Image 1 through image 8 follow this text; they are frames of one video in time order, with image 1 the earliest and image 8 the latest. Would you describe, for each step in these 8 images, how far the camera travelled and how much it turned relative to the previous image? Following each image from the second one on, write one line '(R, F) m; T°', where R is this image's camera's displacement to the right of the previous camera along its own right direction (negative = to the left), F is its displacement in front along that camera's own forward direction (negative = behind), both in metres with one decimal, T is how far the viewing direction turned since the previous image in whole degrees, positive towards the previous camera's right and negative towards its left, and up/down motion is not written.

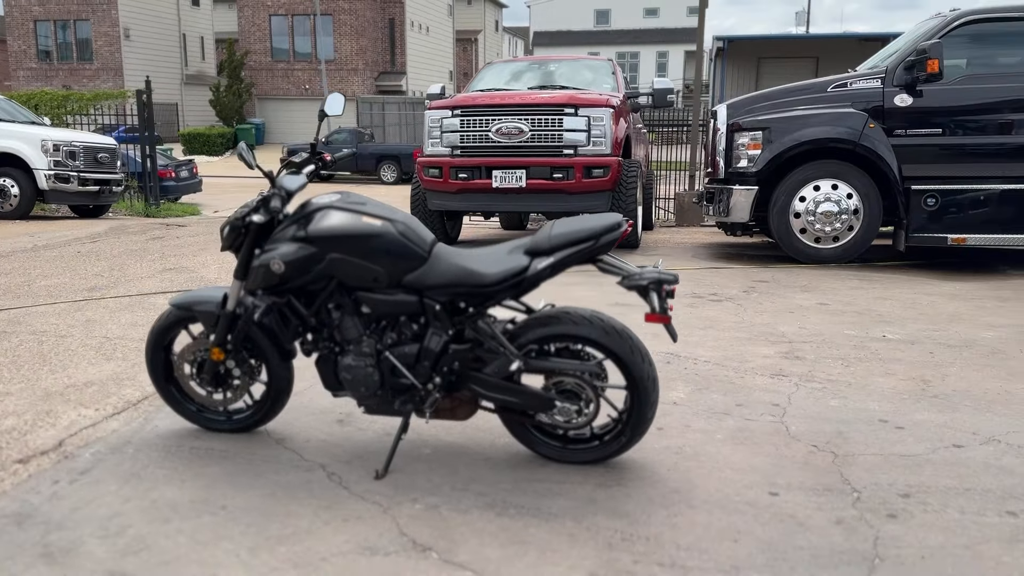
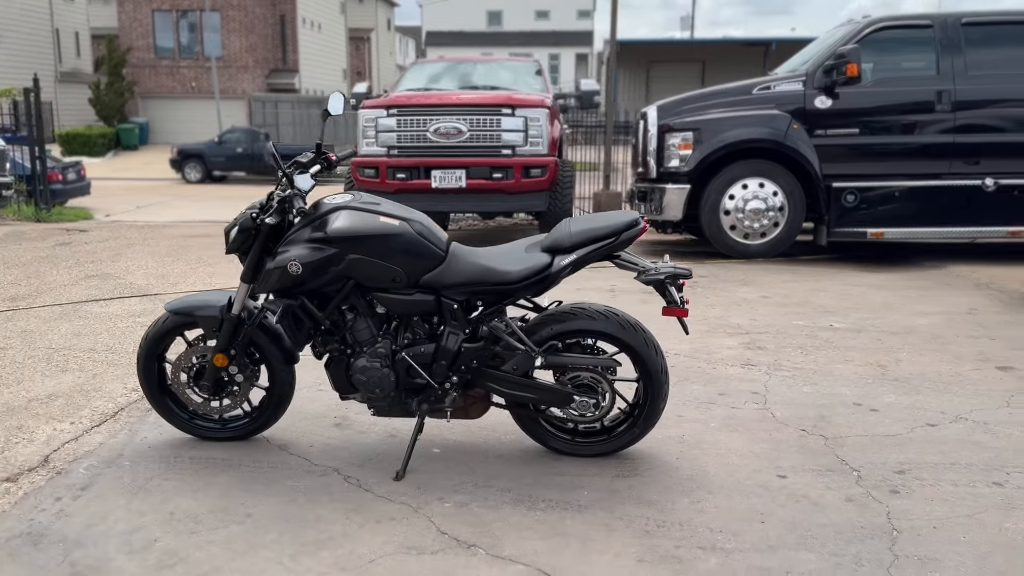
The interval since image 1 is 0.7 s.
(-0.5, 0.0) m; +7°
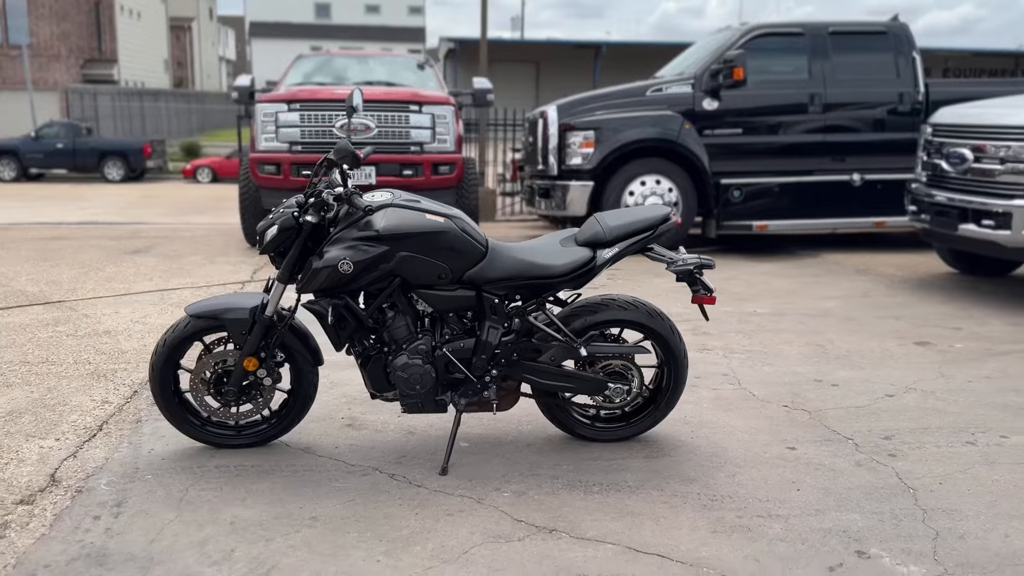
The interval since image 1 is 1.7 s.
(-0.9, 0.0) m; +11°
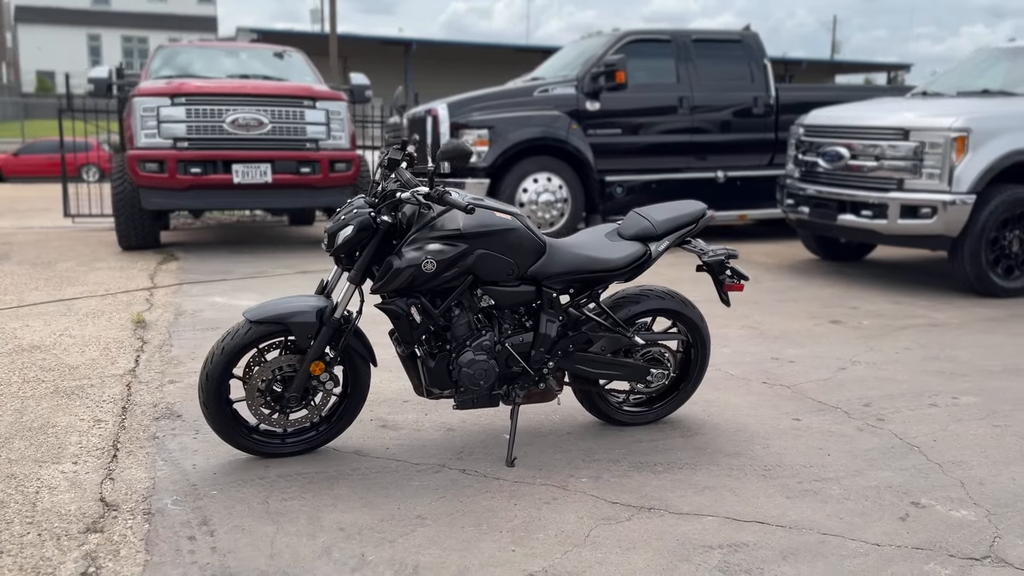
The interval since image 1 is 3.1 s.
(-1.1, 0.0) m; +13°
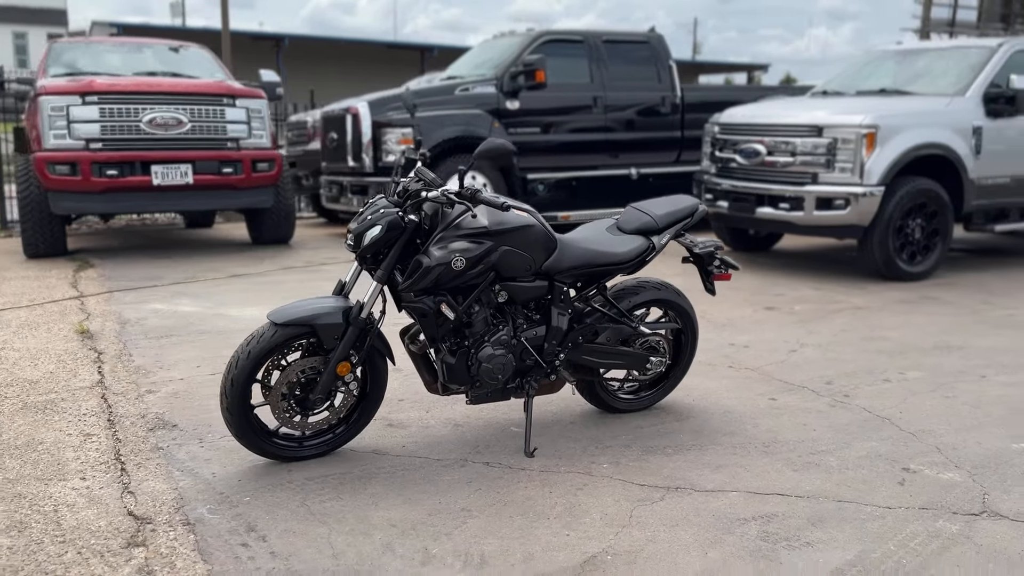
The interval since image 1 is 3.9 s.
(-0.6, -0.1) m; +8°
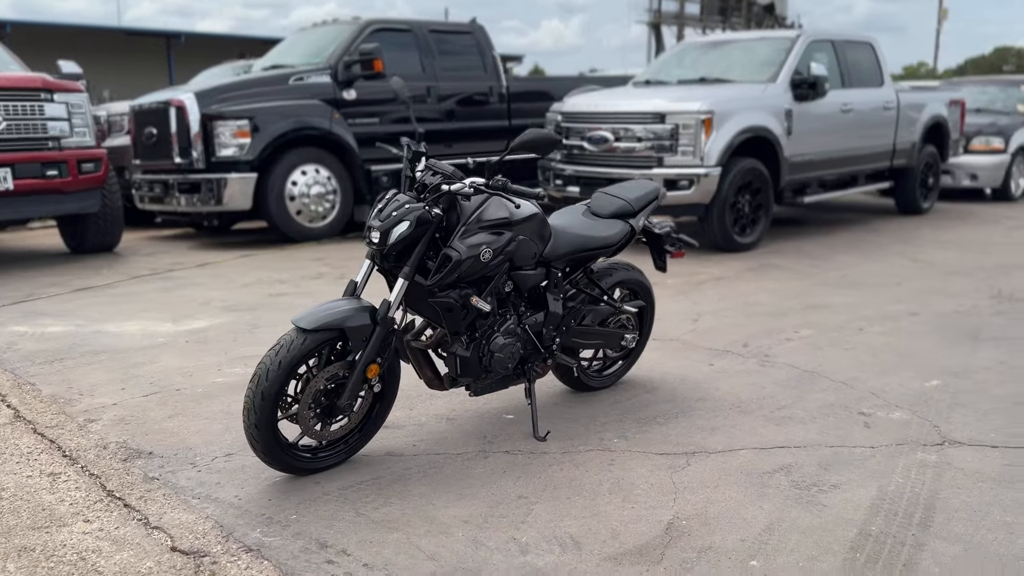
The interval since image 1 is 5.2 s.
(-1.1, +0.1) m; +15°
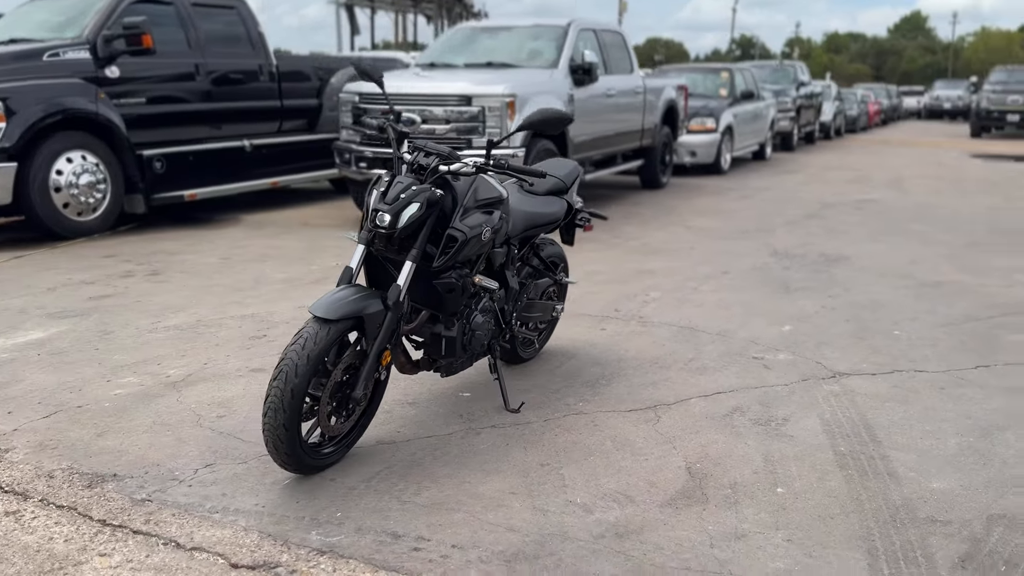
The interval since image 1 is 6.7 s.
(-1.2, +0.1) m; +19°
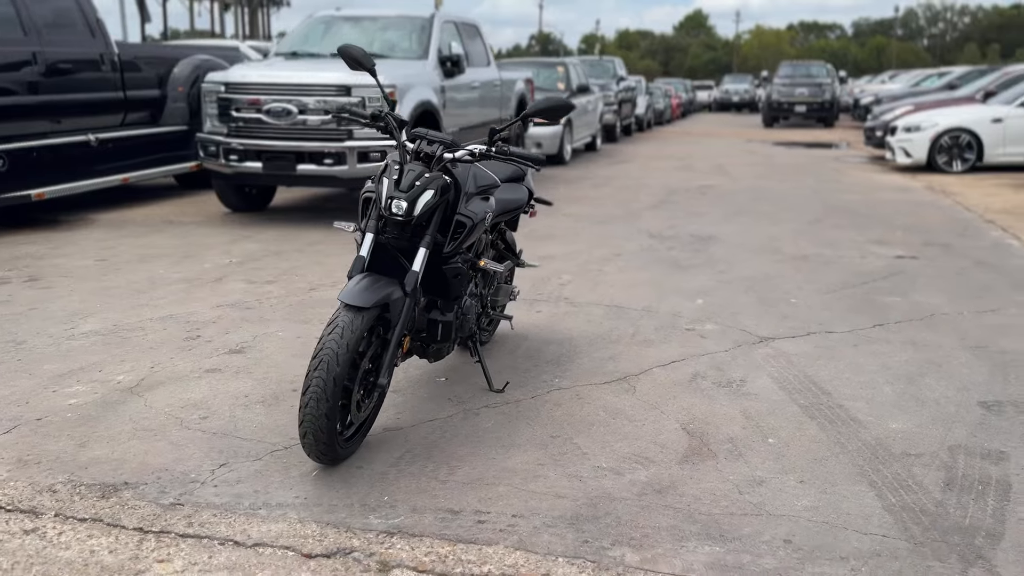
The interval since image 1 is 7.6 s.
(-0.8, -0.1) m; +12°
